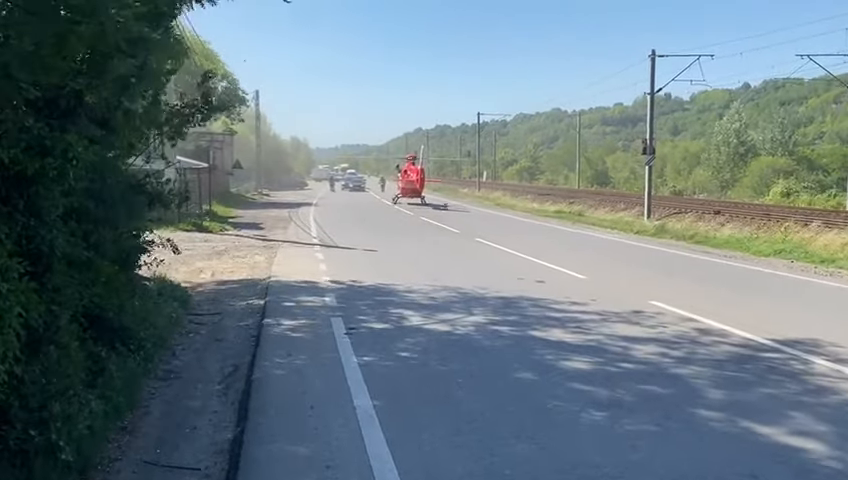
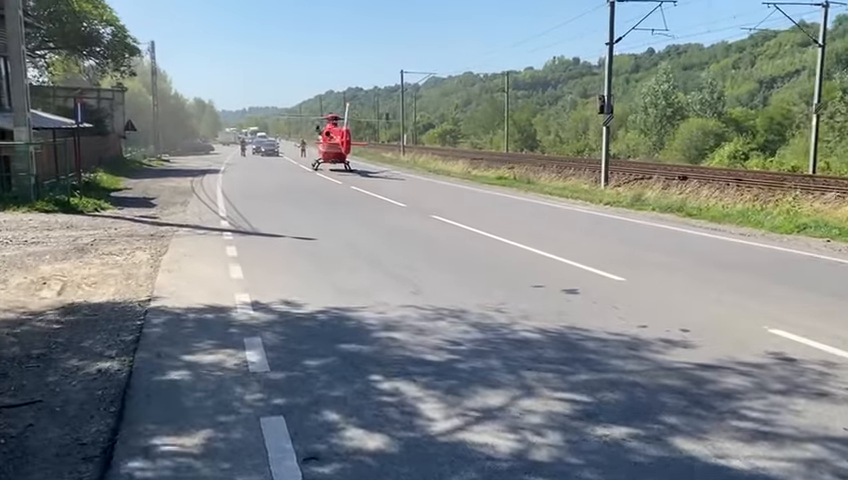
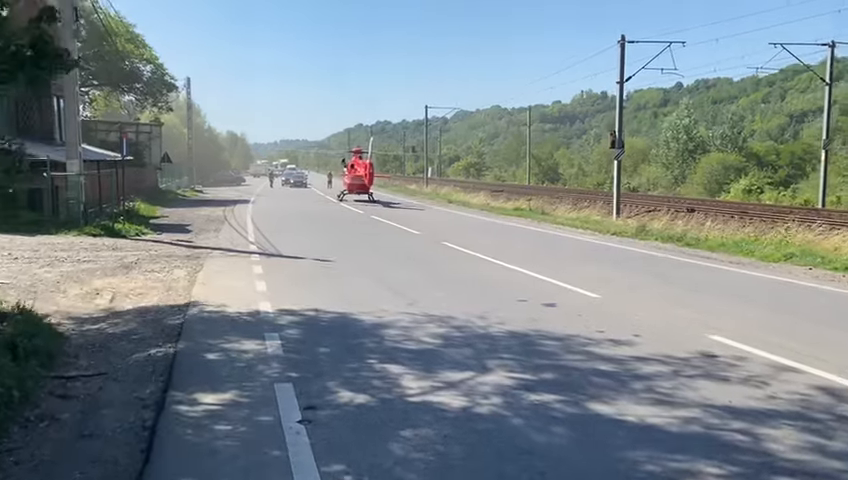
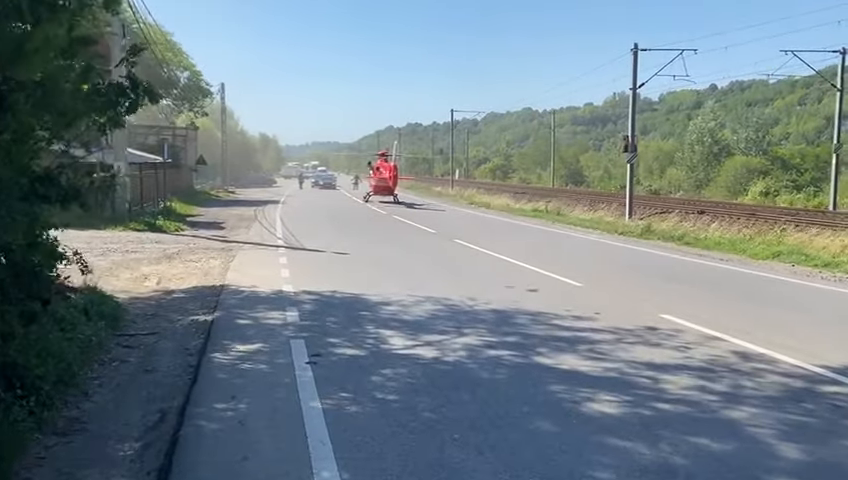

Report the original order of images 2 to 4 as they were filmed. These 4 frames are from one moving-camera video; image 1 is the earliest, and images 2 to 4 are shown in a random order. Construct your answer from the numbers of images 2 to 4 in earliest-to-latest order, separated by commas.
4, 3, 2
